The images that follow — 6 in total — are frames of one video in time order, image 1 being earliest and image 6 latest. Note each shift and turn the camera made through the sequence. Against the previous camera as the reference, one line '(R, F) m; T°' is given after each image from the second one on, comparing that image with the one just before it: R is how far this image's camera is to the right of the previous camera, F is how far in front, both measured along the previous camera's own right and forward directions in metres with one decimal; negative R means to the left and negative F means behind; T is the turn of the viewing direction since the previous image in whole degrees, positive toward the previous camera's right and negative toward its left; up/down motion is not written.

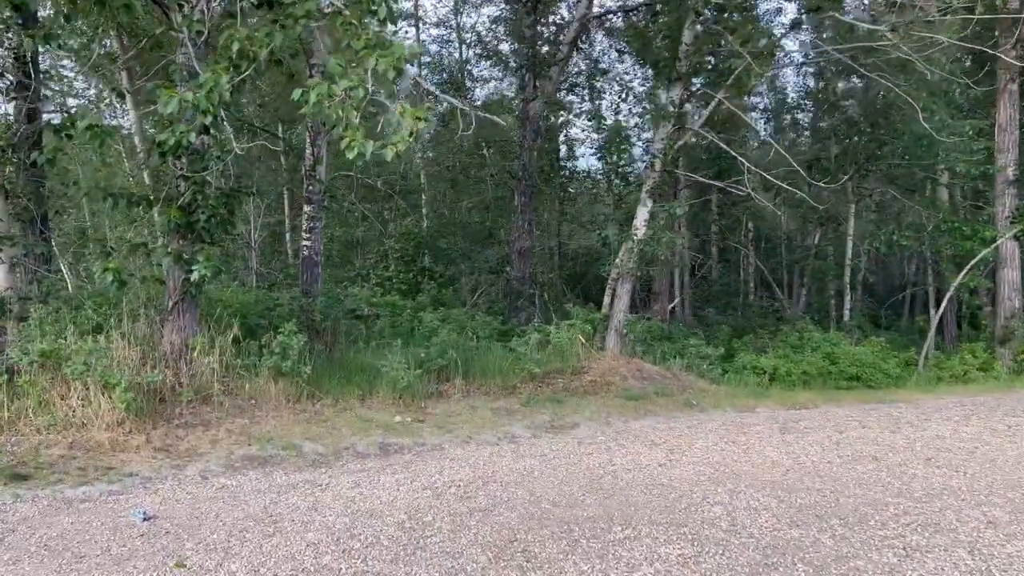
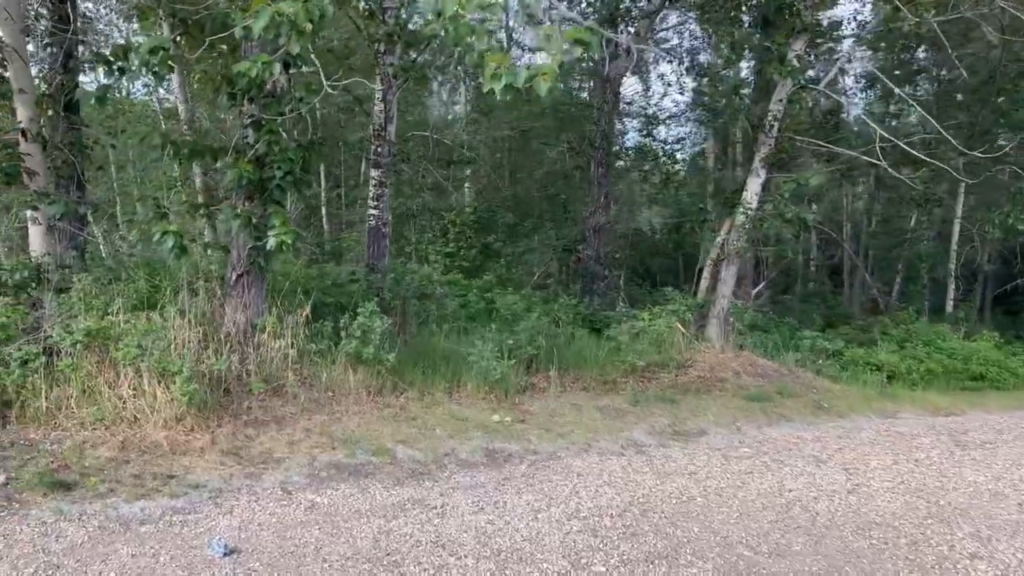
(-0.8, +1.2) m; -1°
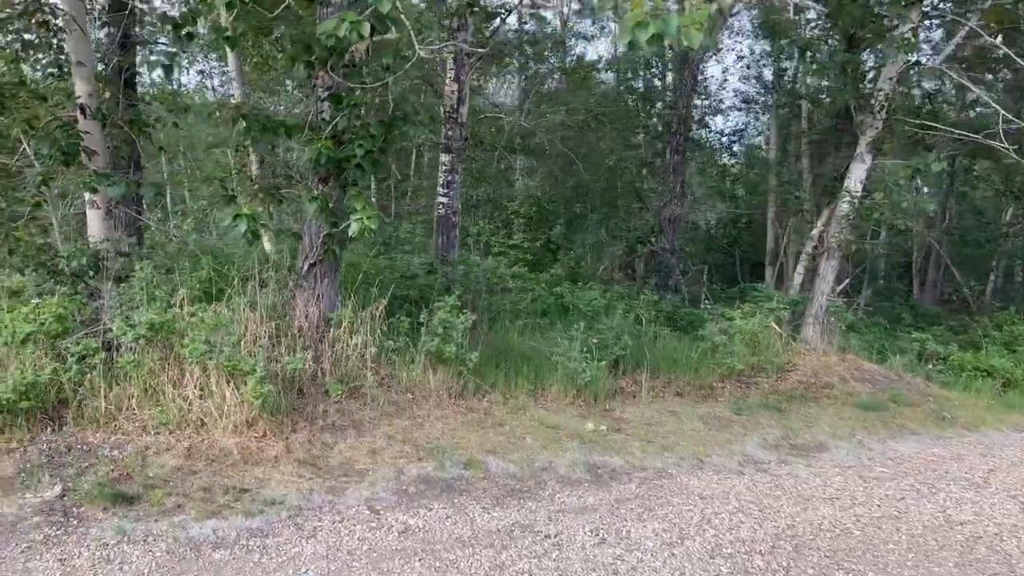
(-0.4, +0.6) m; -3°
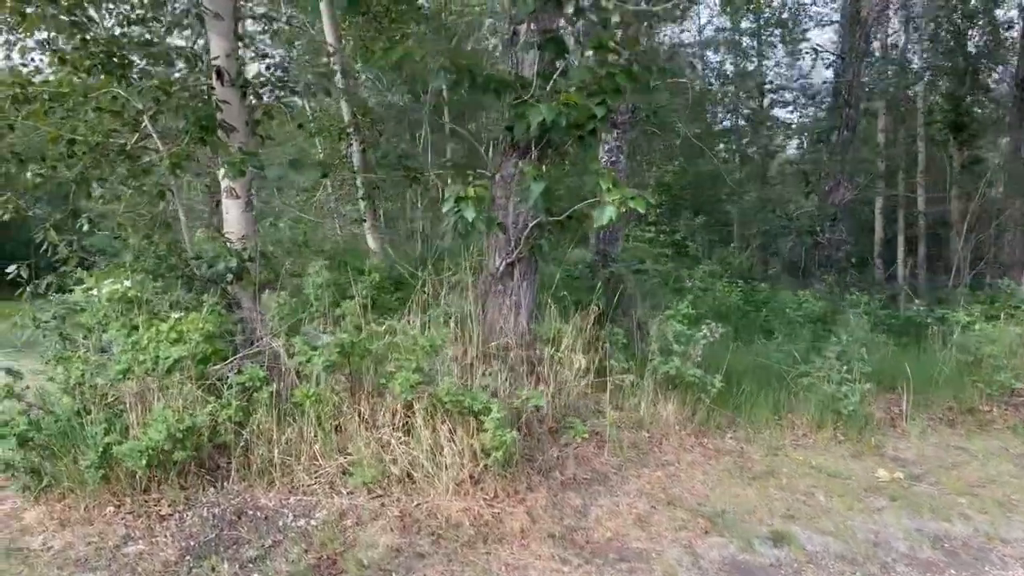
(-1.2, +1.3) m; -3°
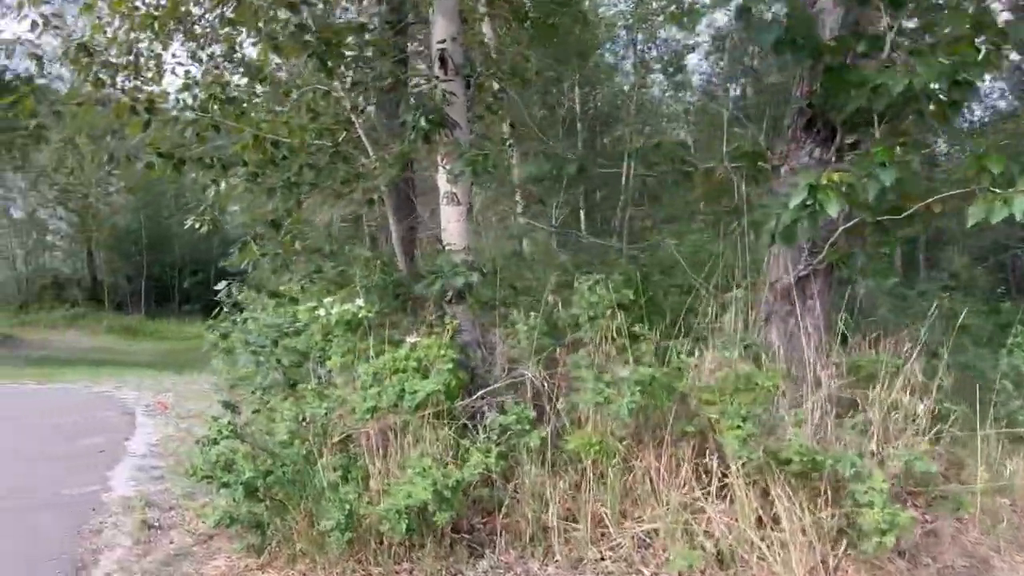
(-0.8, +0.8) m; -8°
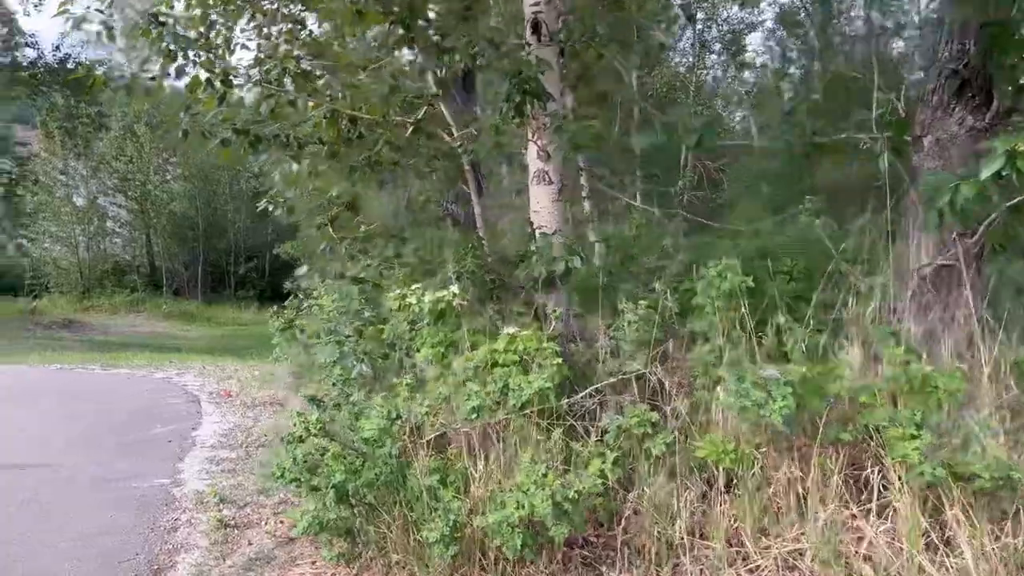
(-0.3, +0.3) m; -3°
